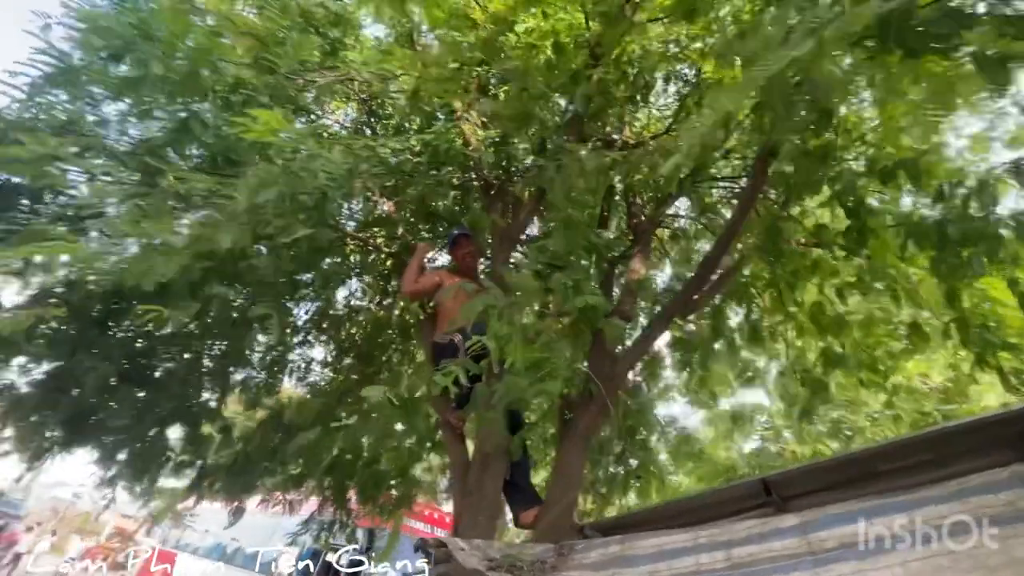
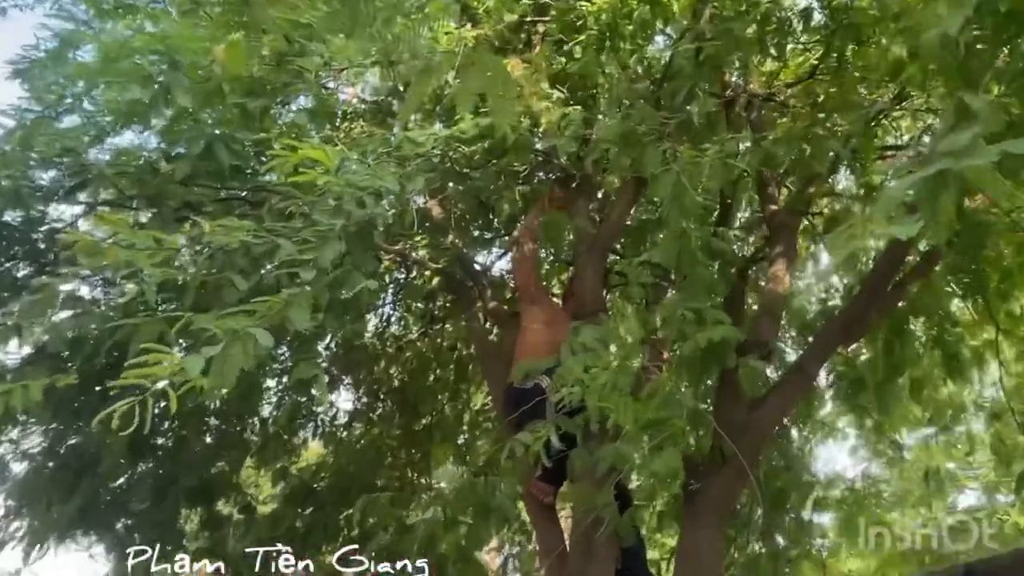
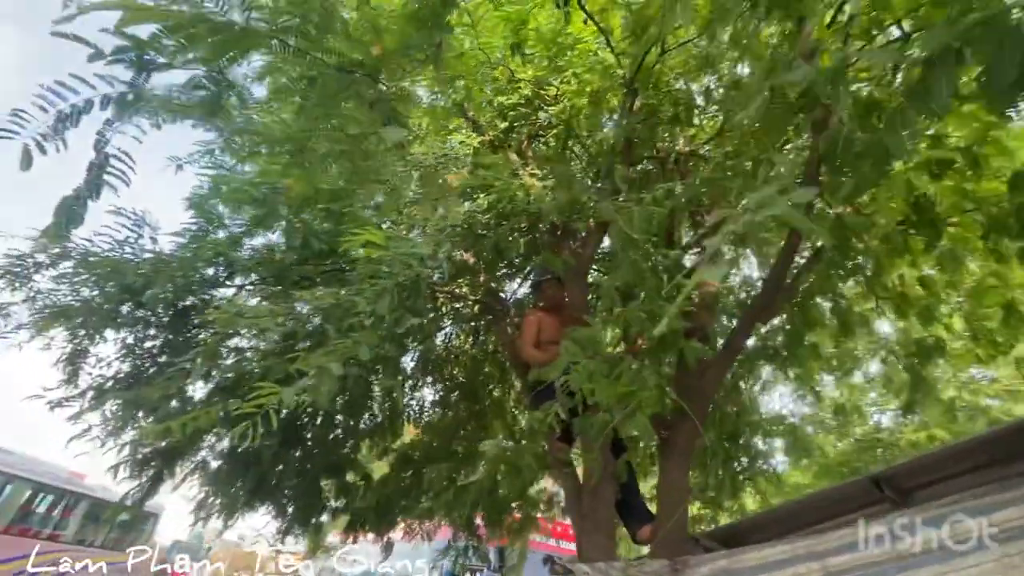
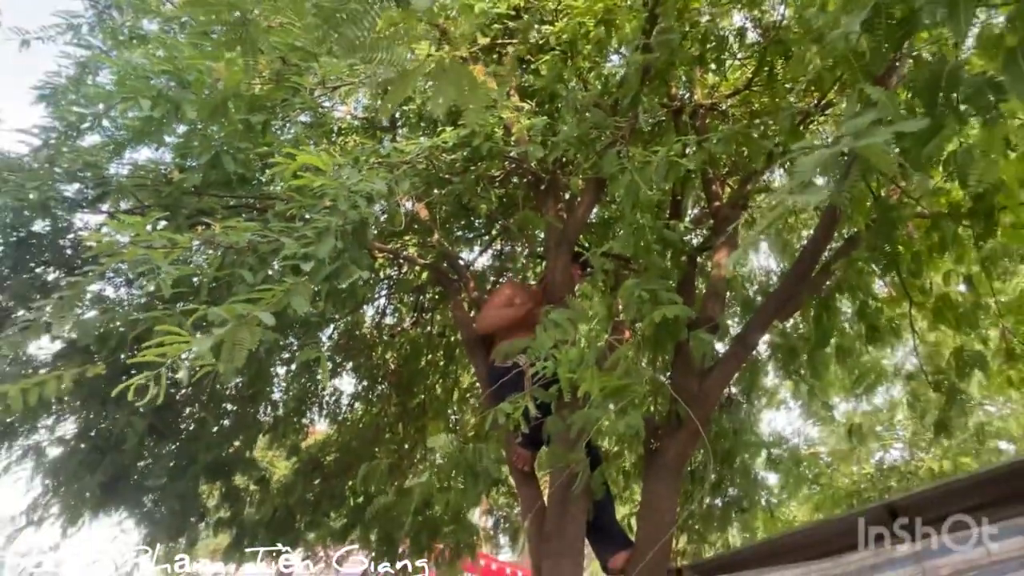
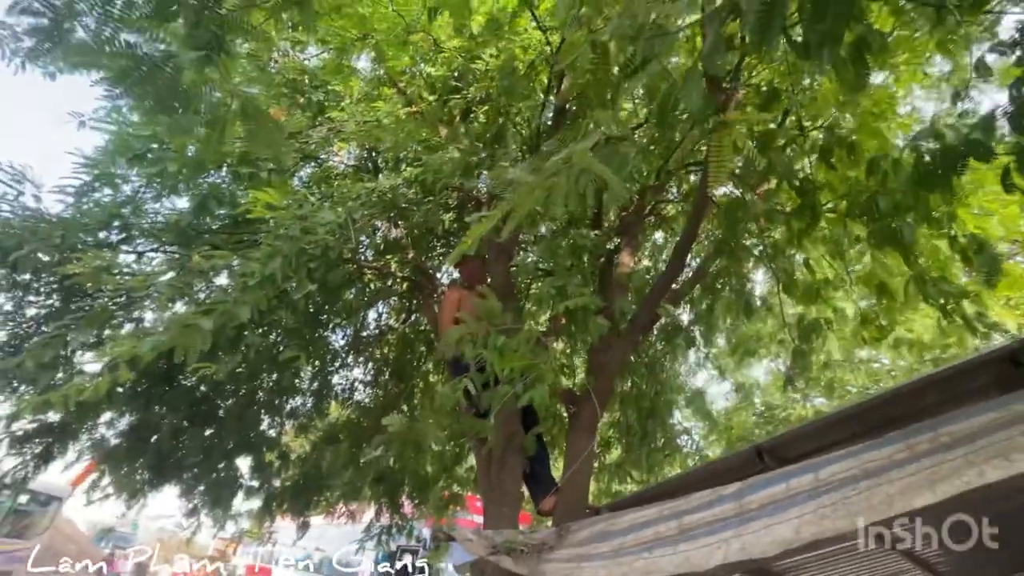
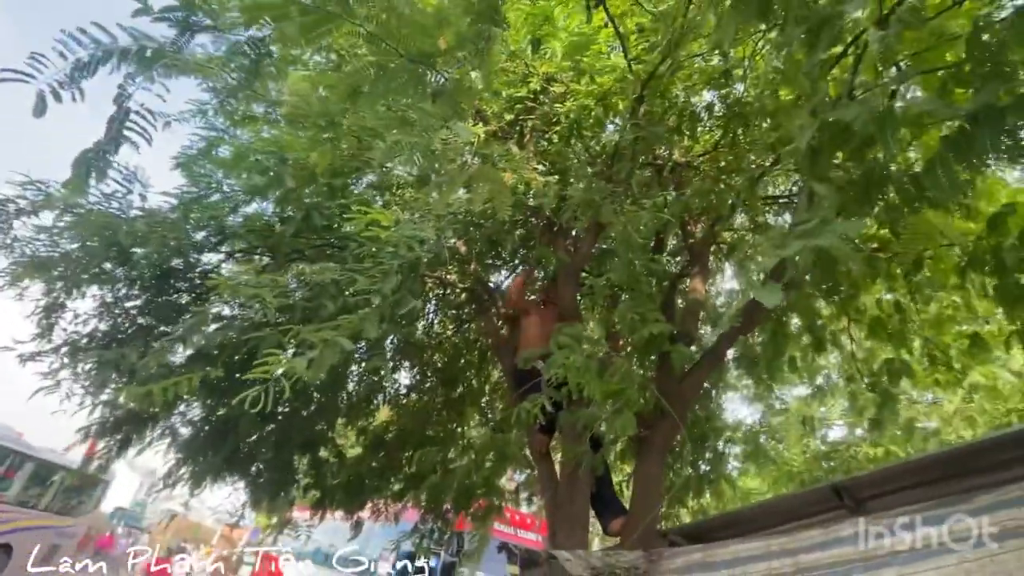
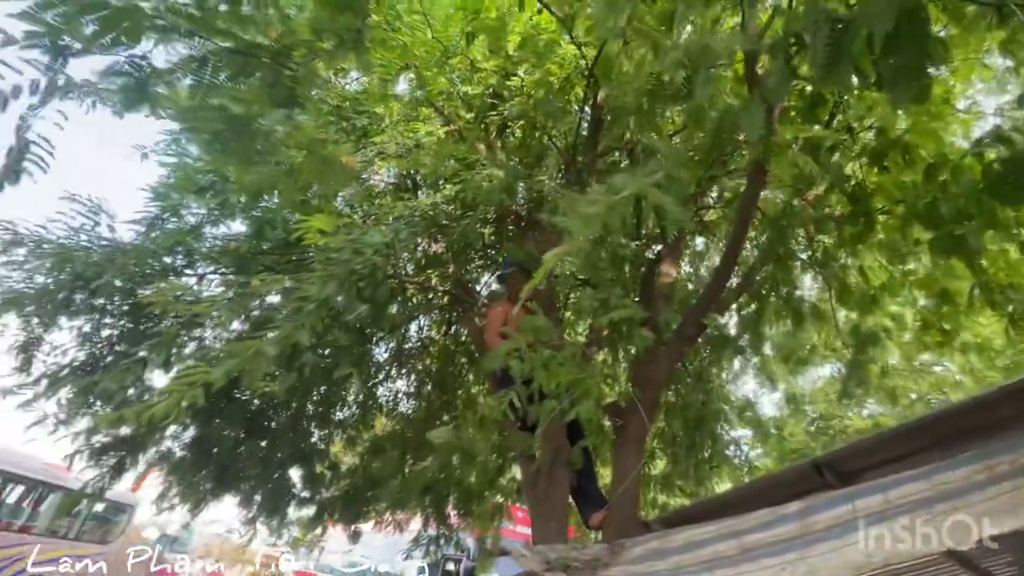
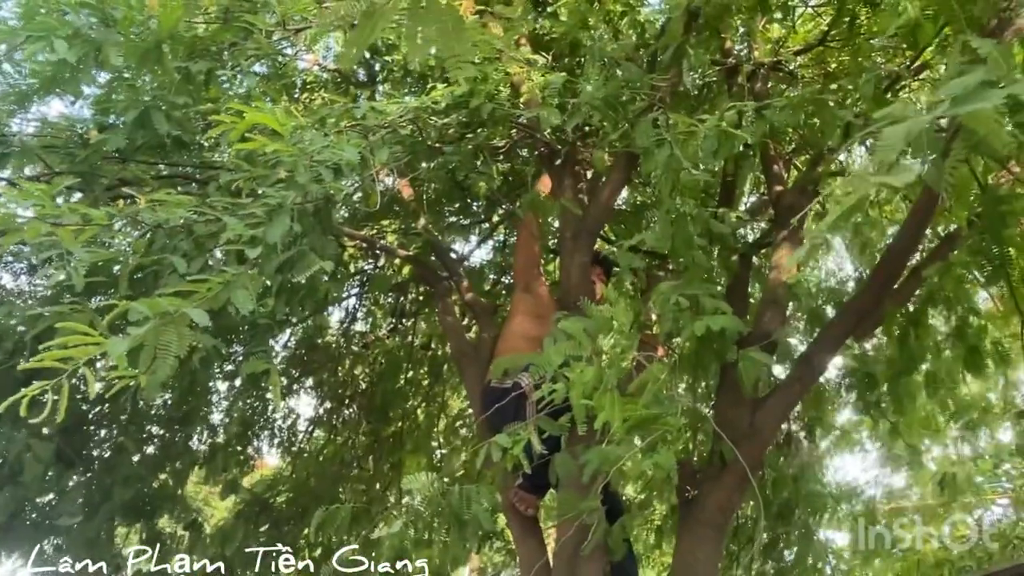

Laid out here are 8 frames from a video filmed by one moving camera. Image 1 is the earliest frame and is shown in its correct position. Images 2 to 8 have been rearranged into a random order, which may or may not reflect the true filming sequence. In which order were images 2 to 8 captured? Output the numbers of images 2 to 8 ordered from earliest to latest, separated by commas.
5, 7, 3, 6, 2, 8, 4
